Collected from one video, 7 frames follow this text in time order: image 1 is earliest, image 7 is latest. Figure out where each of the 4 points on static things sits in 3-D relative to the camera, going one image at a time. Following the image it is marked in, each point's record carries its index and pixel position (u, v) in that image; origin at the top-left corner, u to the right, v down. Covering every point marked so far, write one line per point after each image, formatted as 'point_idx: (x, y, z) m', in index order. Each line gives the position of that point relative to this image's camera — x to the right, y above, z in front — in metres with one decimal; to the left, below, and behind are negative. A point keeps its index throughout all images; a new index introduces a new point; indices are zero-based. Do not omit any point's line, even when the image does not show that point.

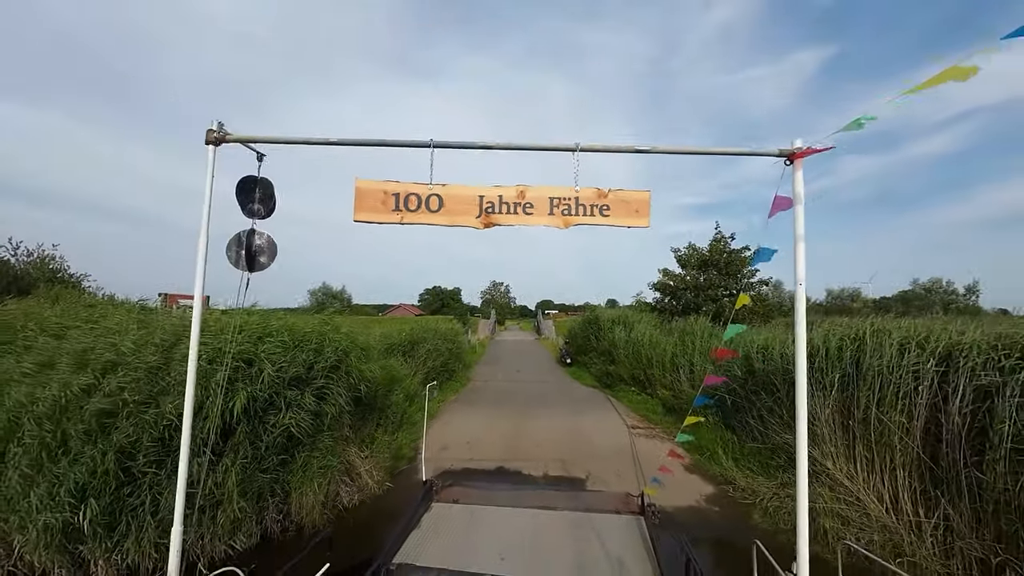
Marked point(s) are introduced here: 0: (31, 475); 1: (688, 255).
0: (-6.8, -2.6, +6.0) m
1: (+7.9, +1.5, +18.2) m
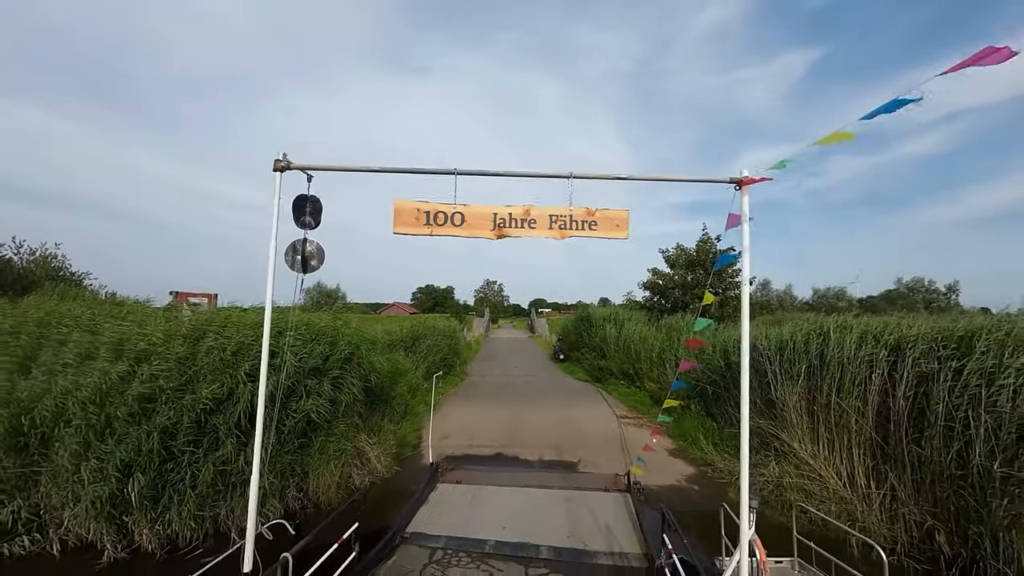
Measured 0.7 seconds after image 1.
0: (-6.7, -2.5, +6.6) m
1: (+7.7, +1.6, +19.1) m
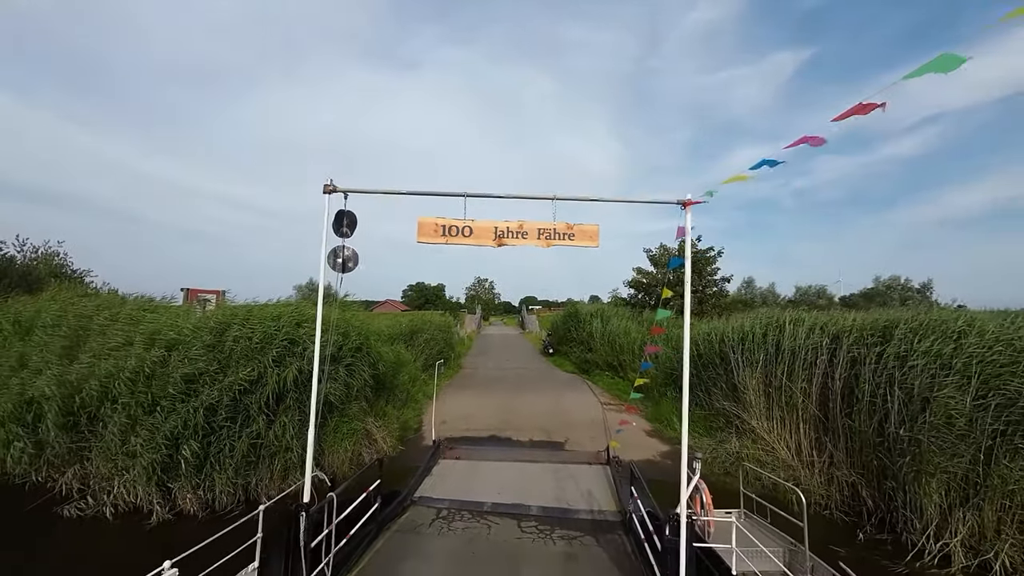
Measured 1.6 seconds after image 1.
0: (-6.8, -2.5, +7.5) m
1: (+7.3, +1.7, +20.3) m
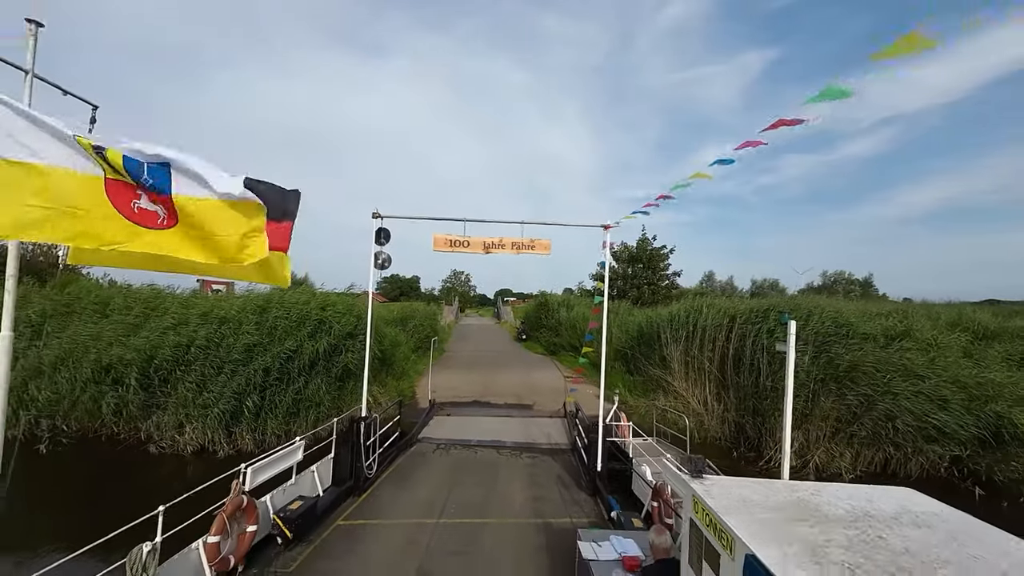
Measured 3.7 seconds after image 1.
0: (-7.3, -2.3, +9.8) m
1: (+6.1, +2.1, +23.3) m
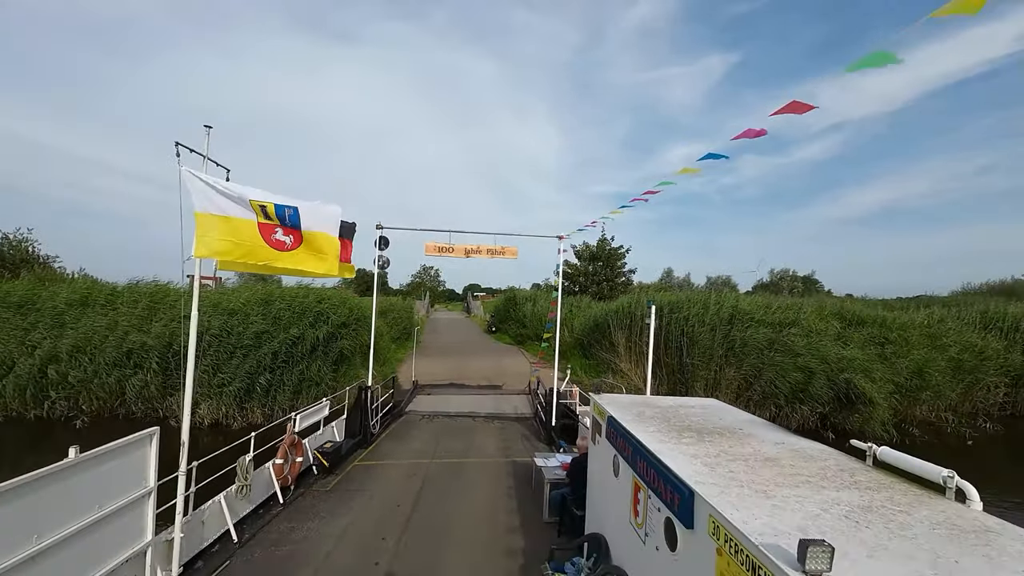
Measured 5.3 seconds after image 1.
0: (-8.0, -2.2, +11.3) m
1: (+4.3, +2.3, +25.7) m
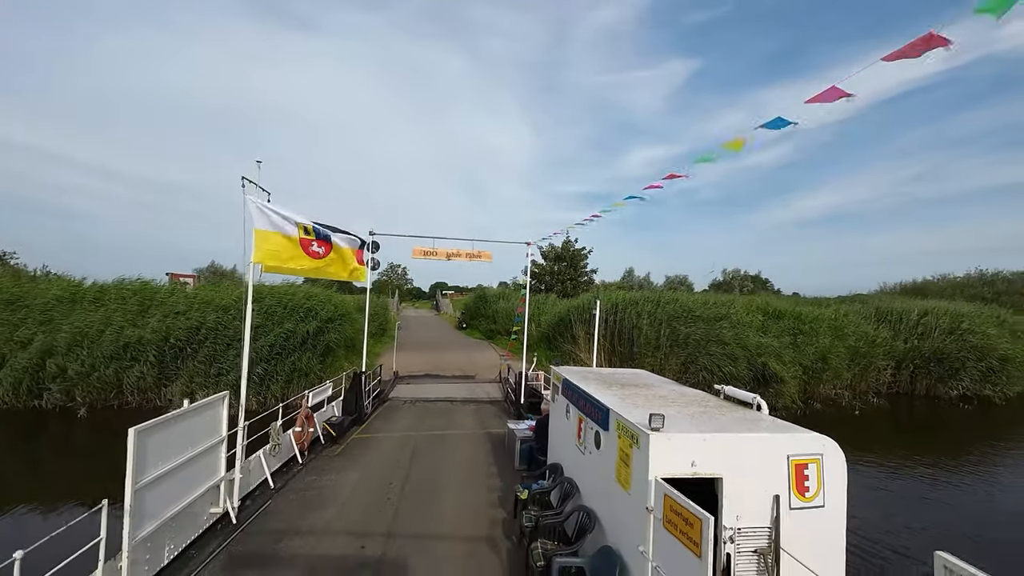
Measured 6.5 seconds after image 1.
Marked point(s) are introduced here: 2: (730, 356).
0: (-8.8, -2.1, +12.2) m
1: (+2.3, +2.4, +27.6) m
2: (+6.9, -2.1, +13.1) m
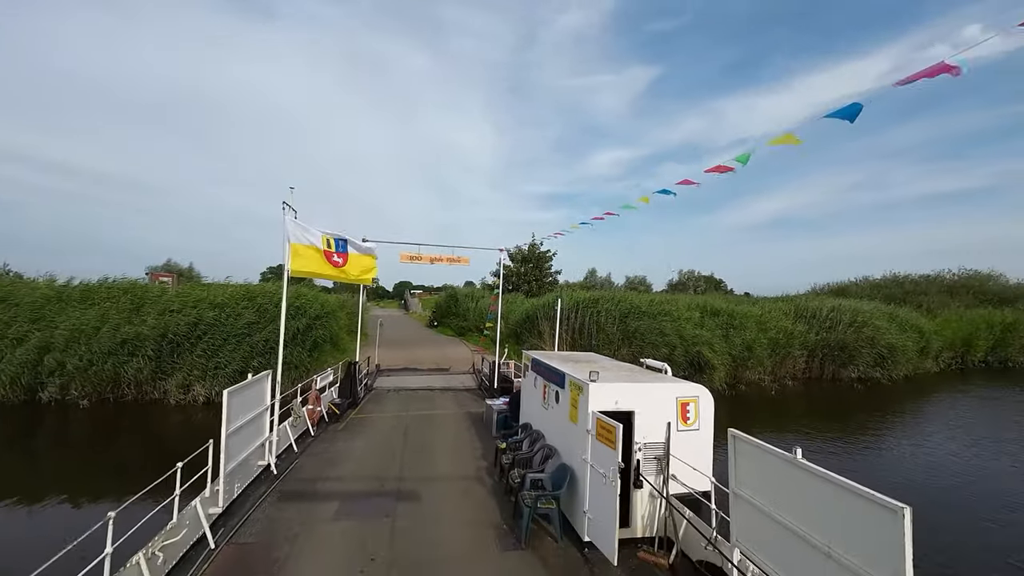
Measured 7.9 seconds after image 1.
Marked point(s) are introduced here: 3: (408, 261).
0: (-9.7, -2.1, +13.2) m
1: (+0.2, +2.4, +29.4) m
2: (+5.9, -2.2, +15.5) m
3: (-3.1, +0.8, +12.4) m
